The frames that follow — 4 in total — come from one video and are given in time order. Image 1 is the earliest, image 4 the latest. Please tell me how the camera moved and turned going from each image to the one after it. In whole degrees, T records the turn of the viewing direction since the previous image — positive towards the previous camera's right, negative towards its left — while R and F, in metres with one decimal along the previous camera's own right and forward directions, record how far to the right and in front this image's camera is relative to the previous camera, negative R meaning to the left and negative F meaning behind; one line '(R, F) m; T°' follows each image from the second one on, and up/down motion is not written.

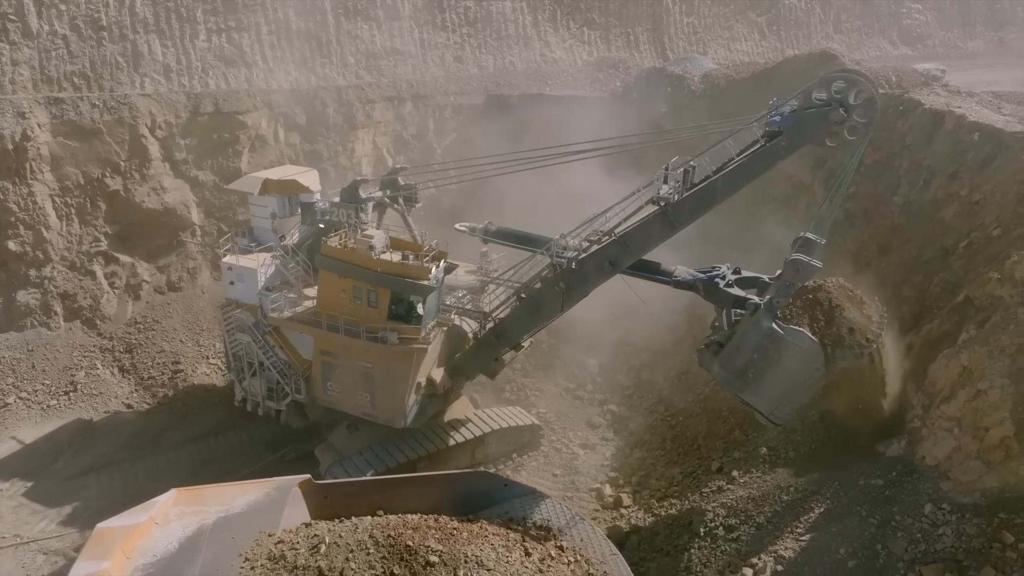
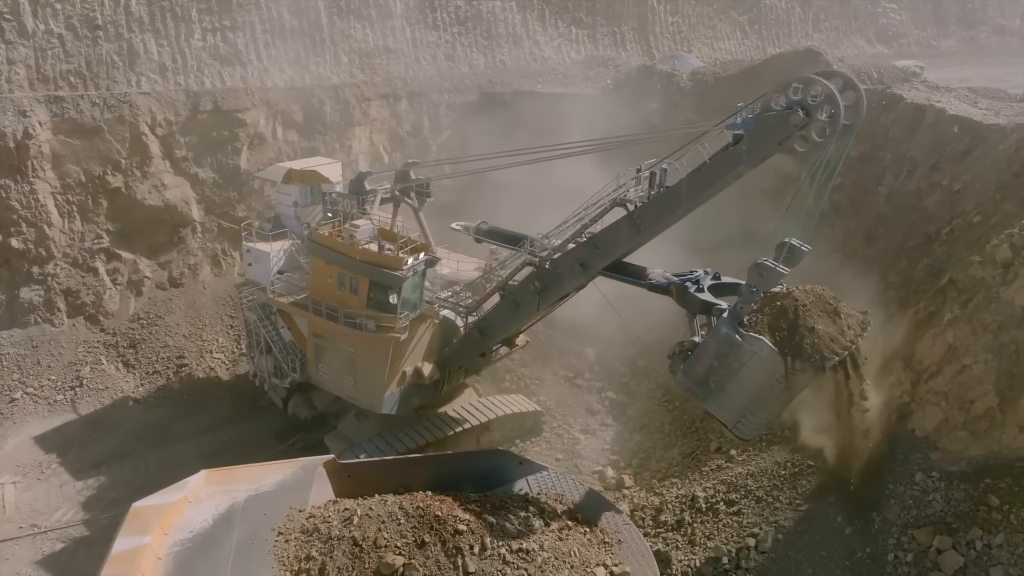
(-0.3, -0.3) m; +2°
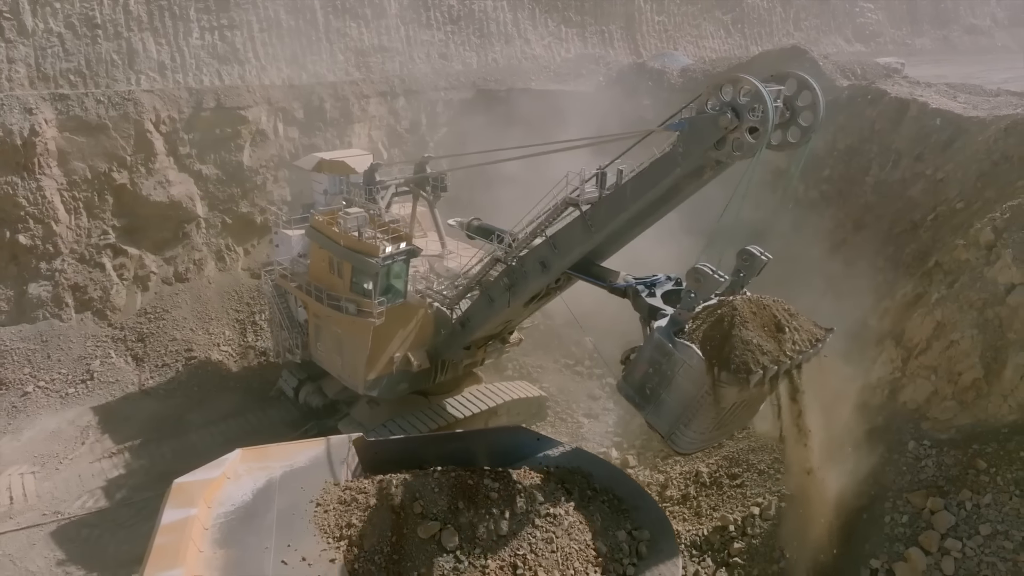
(-0.3, -0.3) m; +2°
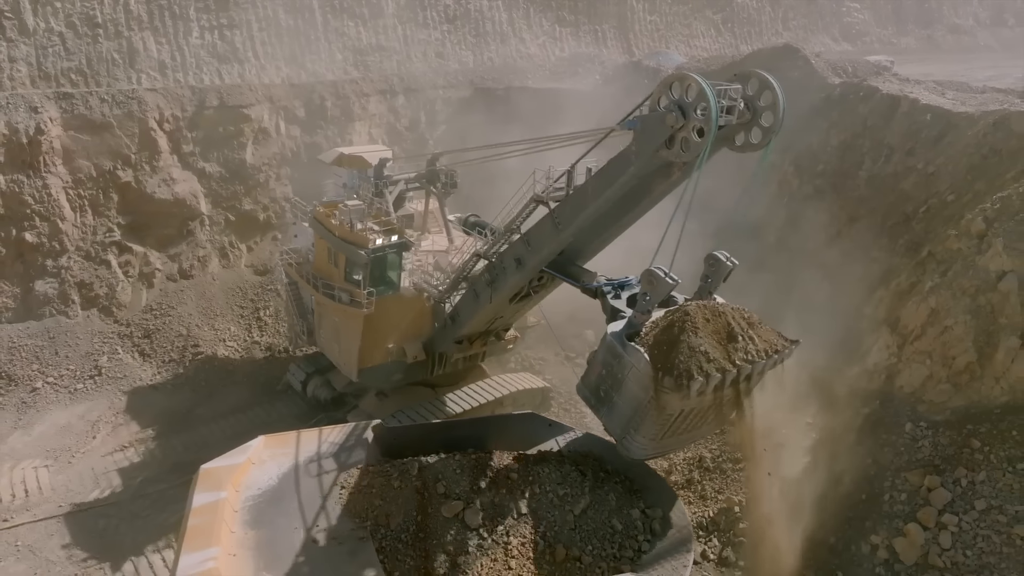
(-0.2, -0.2) m; +1°
